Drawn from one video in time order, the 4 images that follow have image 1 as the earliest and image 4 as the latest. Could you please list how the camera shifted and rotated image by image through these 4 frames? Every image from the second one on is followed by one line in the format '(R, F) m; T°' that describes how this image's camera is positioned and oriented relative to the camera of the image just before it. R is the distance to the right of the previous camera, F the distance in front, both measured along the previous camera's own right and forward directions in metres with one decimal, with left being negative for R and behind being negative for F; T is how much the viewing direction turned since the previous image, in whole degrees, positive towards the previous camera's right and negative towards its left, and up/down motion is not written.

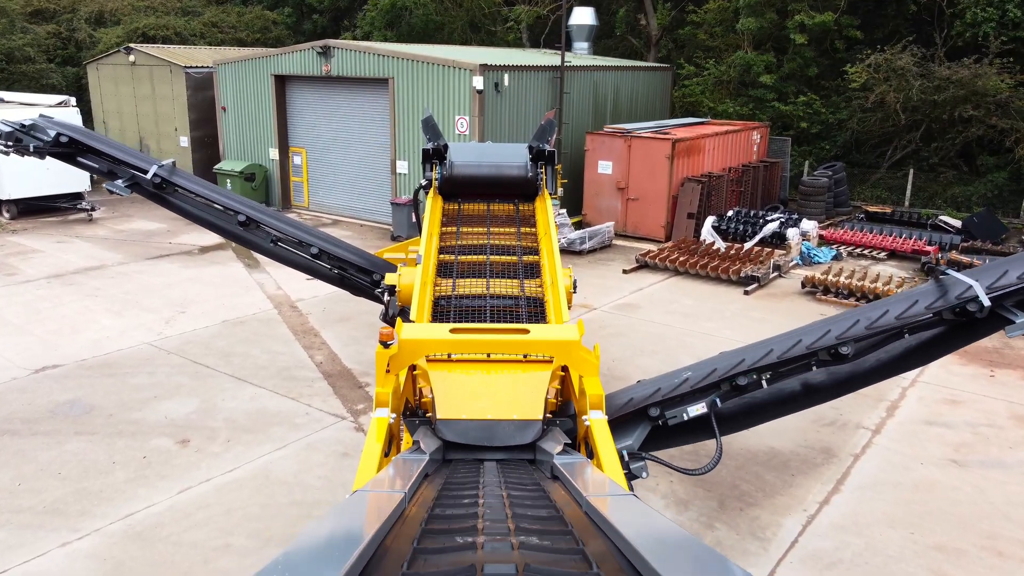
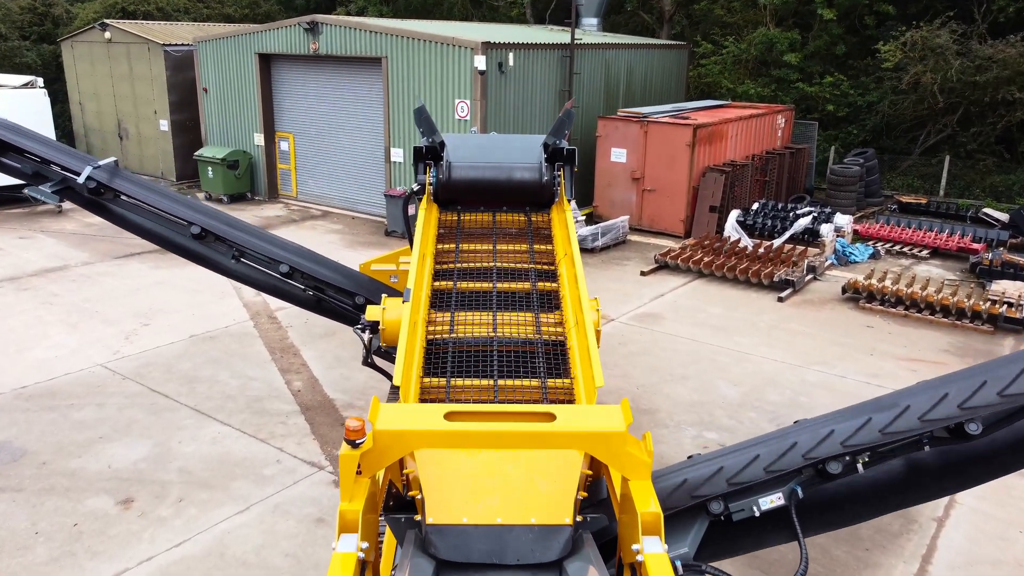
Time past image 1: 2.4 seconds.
(-0.1, +1.0) m; 0°
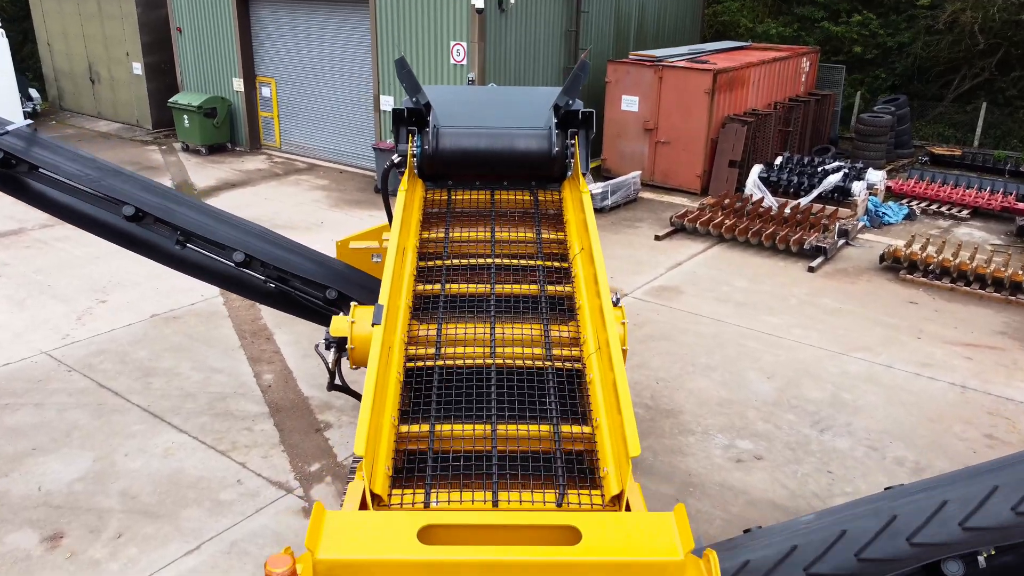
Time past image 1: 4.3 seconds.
(0.0, +0.9) m; 0°
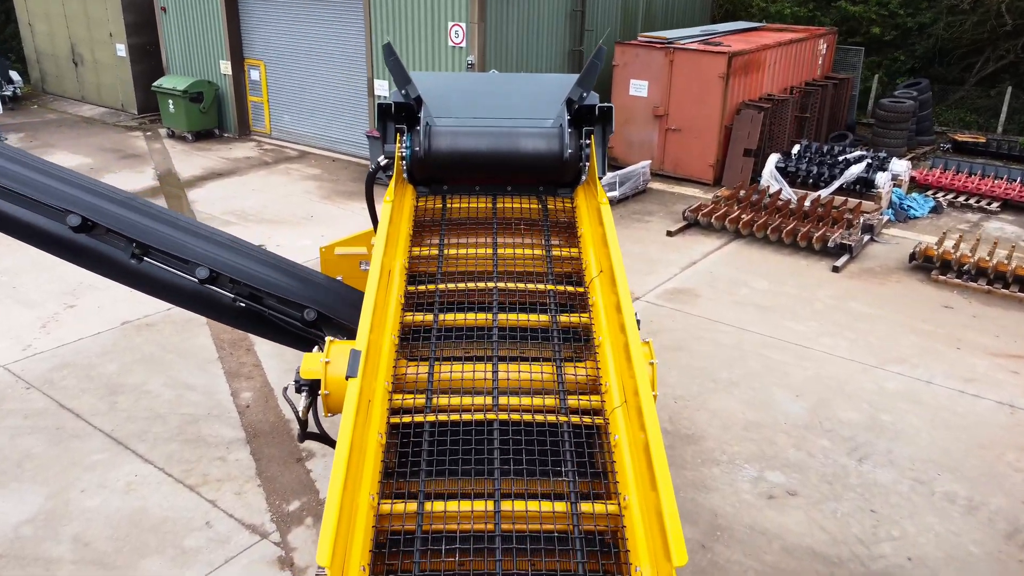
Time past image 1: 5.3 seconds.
(0.0, +0.5) m; 0°
